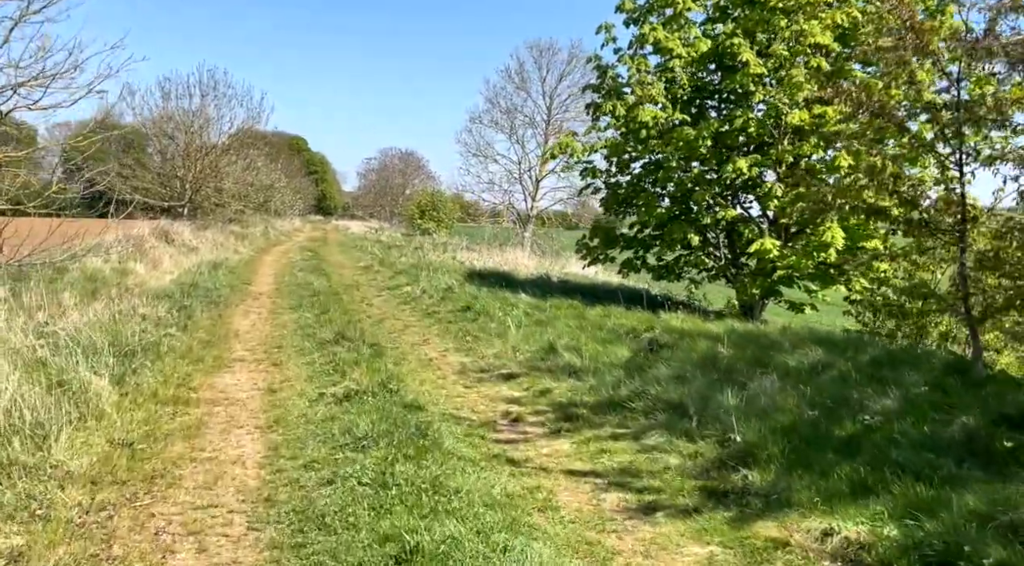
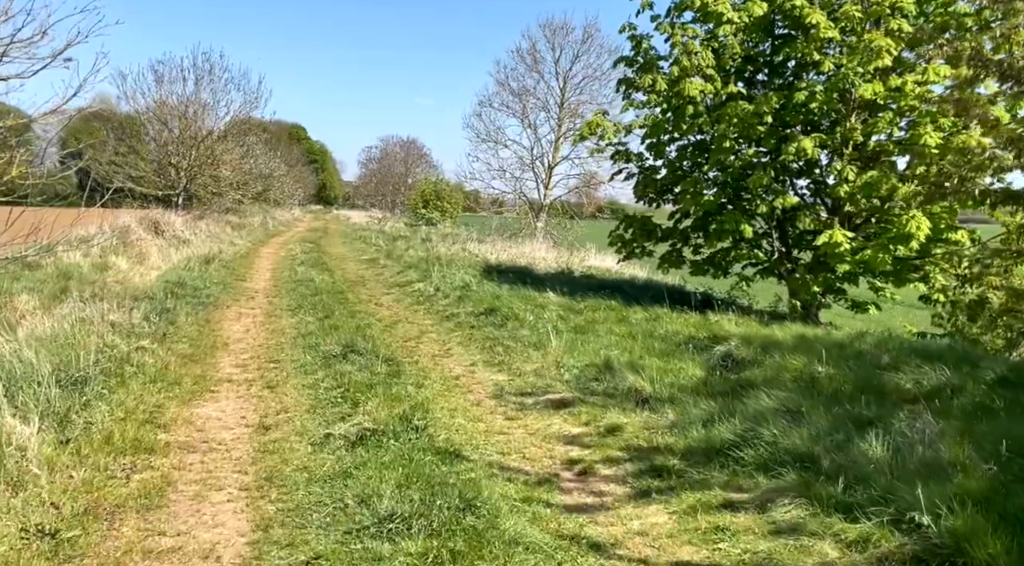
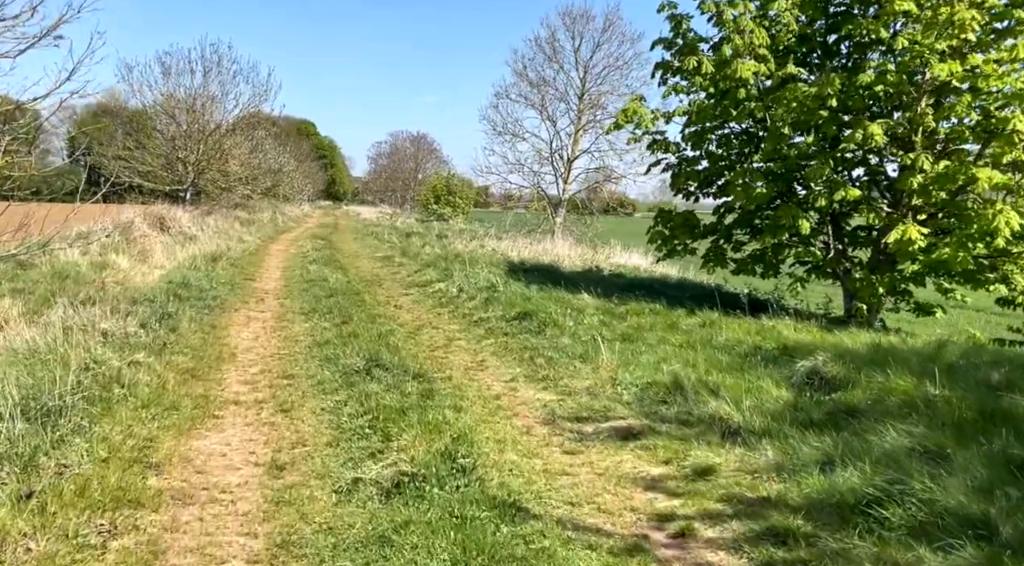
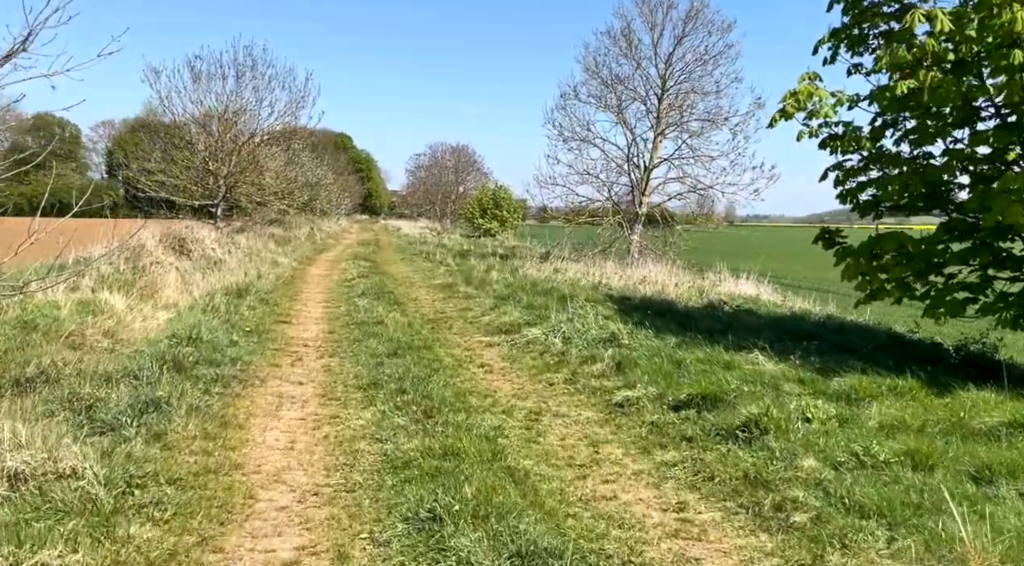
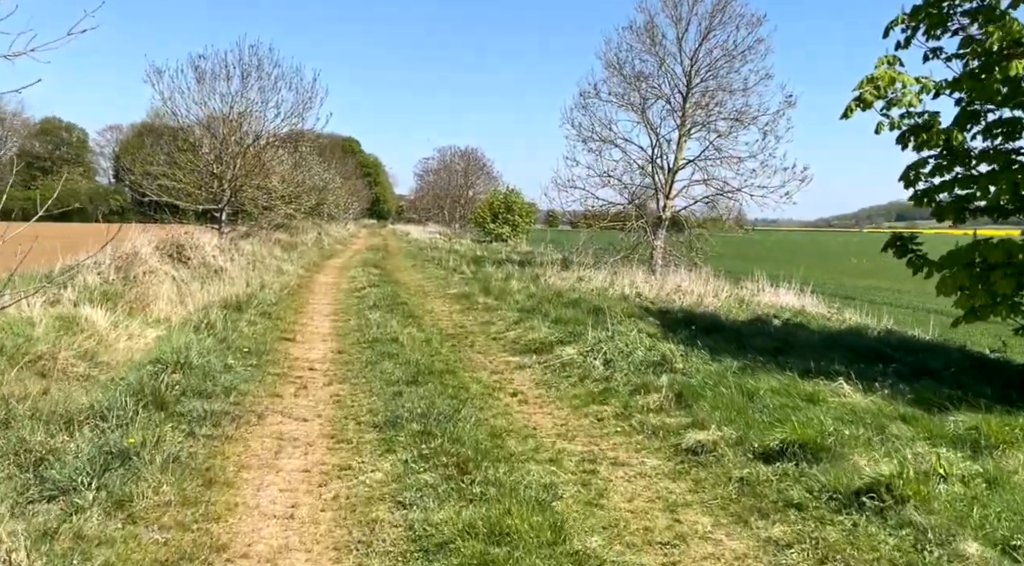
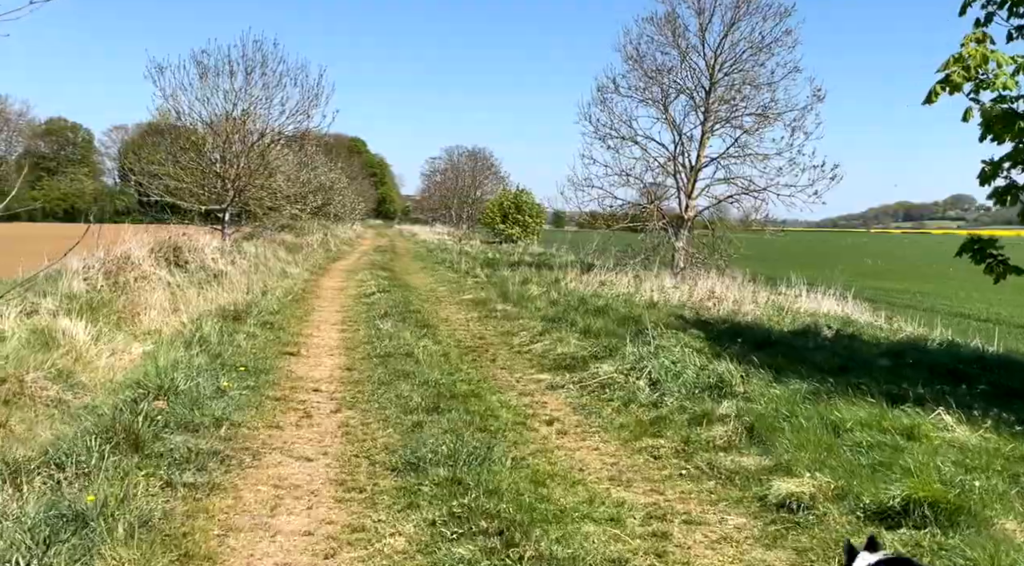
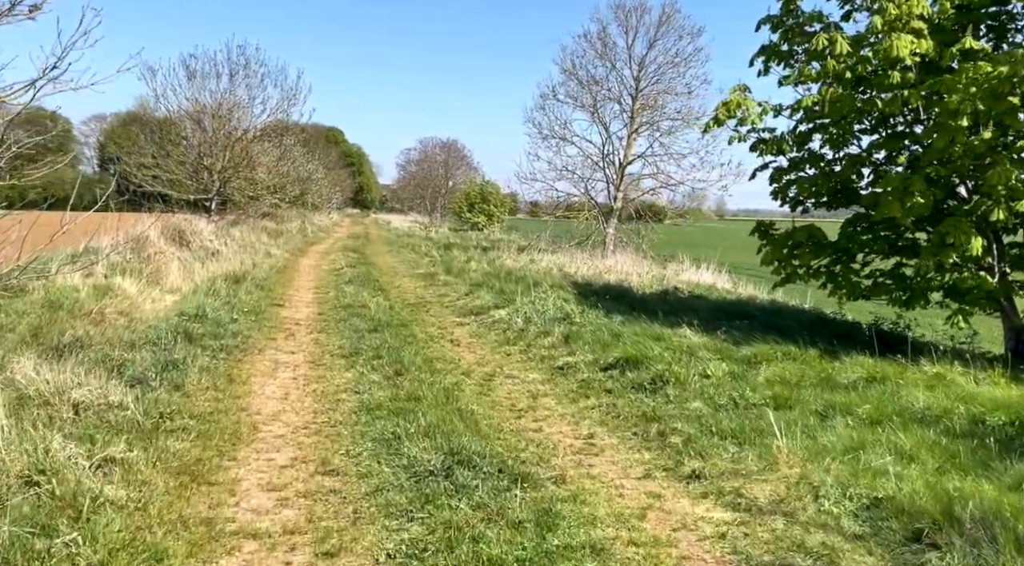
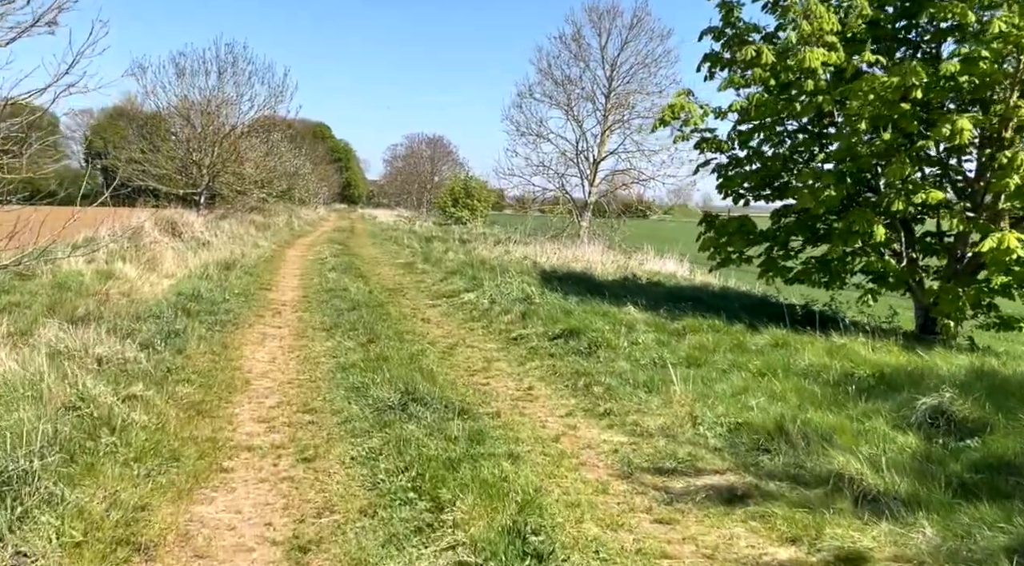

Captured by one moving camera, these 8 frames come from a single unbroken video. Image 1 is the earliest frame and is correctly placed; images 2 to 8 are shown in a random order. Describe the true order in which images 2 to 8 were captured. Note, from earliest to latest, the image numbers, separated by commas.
2, 3, 8, 7, 4, 5, 6
